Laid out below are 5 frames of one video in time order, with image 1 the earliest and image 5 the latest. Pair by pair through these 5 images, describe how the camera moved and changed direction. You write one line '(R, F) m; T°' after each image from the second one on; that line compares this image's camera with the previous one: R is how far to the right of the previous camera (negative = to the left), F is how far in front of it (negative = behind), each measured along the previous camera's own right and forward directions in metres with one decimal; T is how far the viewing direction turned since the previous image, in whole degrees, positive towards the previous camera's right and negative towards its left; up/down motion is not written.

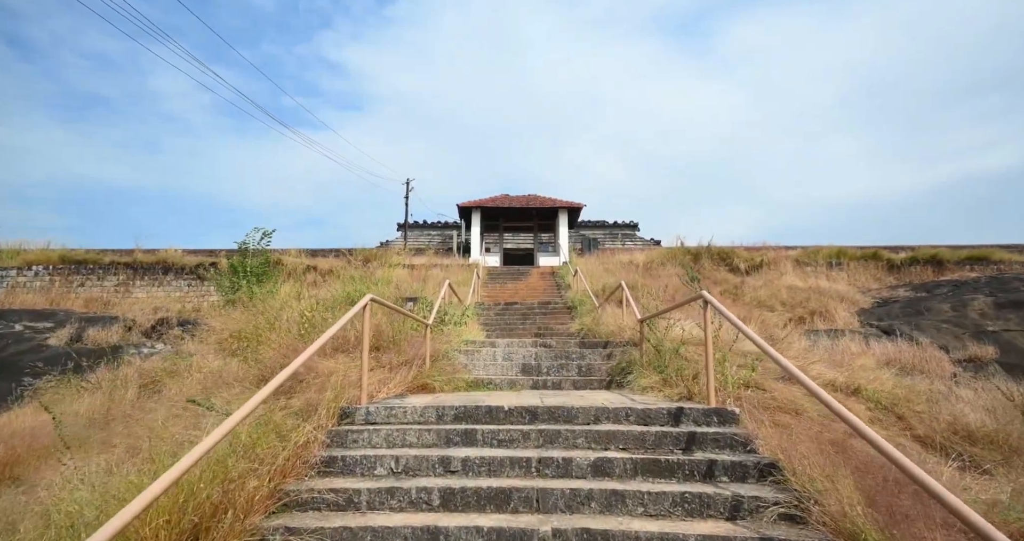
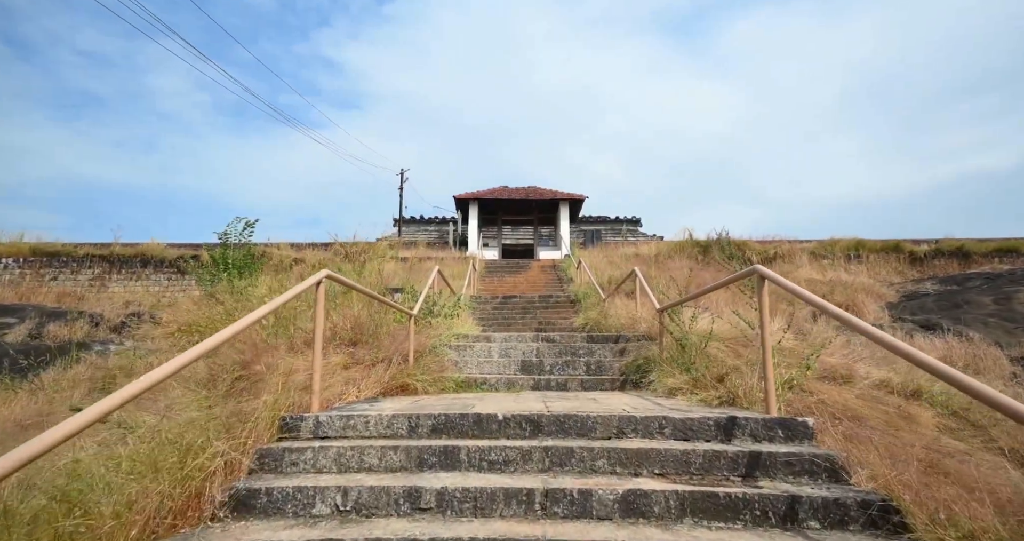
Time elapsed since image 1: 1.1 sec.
(0.0, +0.9) m; 0°
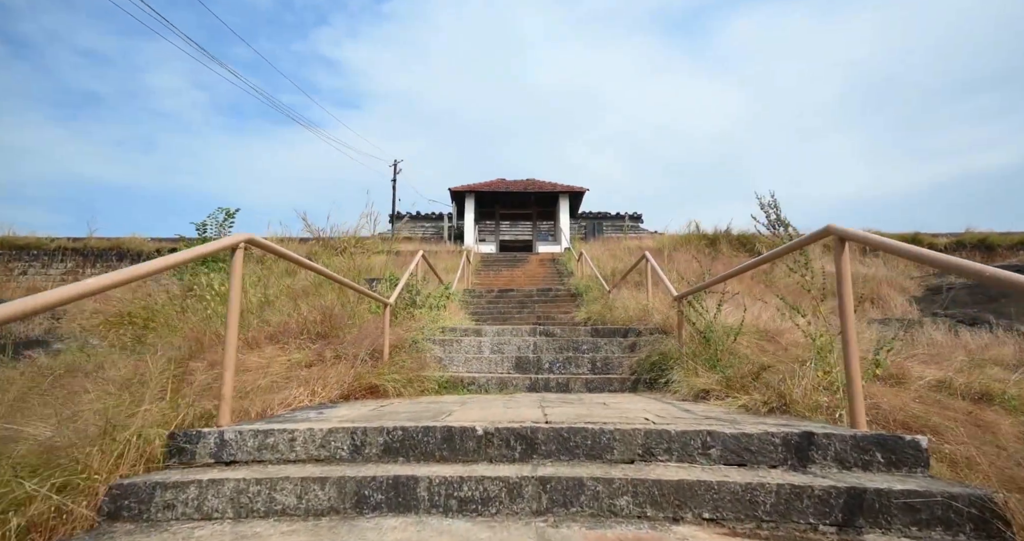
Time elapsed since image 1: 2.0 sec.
(+0.1, +0.8) m; 0°
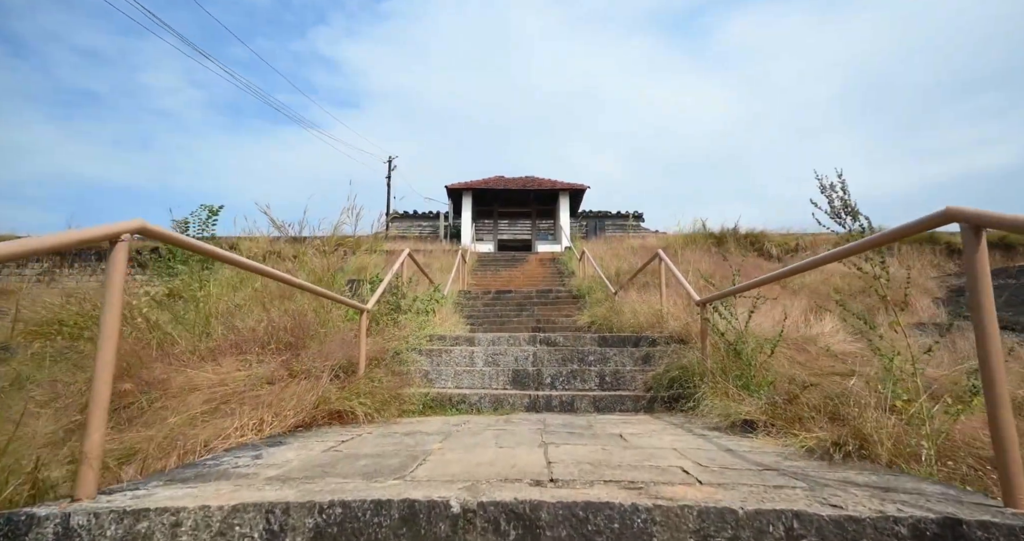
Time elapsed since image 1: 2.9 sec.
(0.0, +0.6) m; 0°
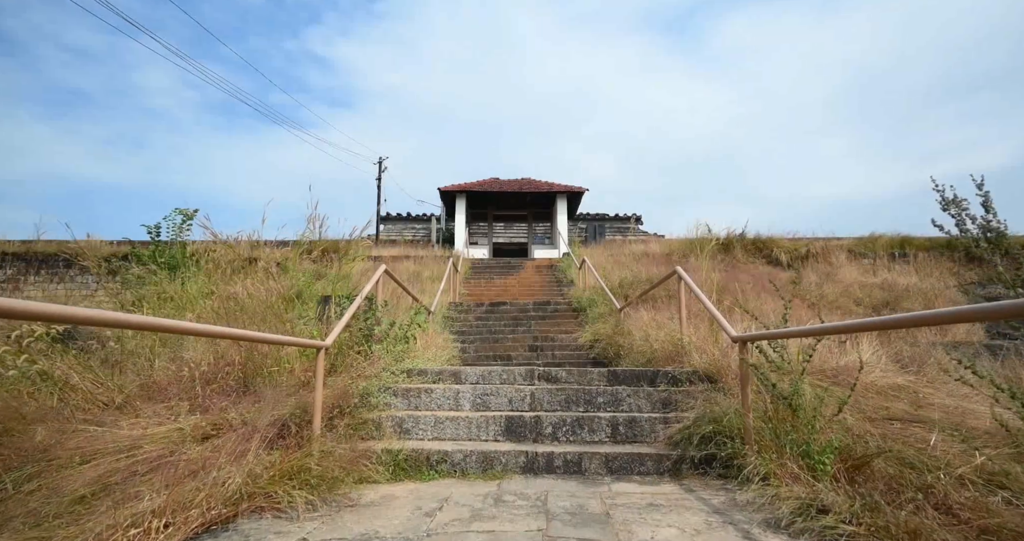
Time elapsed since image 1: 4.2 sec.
(0.0, +0.8) m; 0°
